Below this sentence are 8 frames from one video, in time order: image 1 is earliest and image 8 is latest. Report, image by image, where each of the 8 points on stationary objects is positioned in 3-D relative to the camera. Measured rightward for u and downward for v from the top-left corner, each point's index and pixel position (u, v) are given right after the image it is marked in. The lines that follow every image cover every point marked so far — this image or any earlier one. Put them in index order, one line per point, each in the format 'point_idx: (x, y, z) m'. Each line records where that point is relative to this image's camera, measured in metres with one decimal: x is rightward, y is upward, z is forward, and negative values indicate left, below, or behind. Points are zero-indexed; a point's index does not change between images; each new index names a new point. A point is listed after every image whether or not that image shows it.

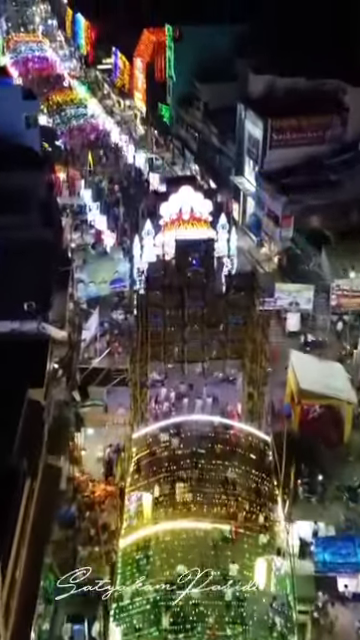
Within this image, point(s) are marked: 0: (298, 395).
0: (+2.2, -1.4, +15.6) m
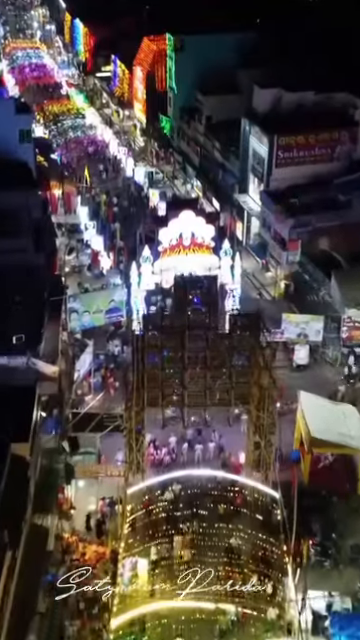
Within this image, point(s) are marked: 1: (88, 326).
0: (+2.2, -2.1, +14.3) m
1: (-2.1, -0.1, +18.8) m
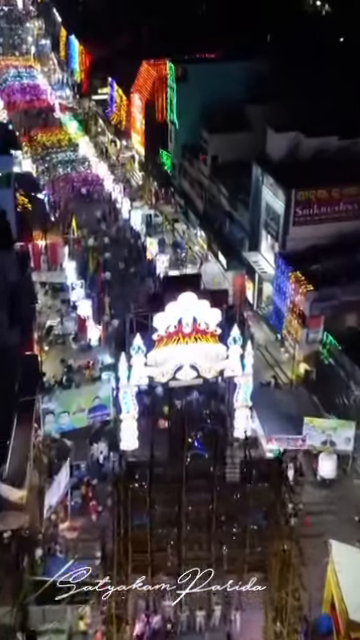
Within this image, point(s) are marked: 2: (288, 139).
0: (+2.2, -4.0, +10.9) m
1: (-2.1, -2.0, +15.4) m
2: (+2.6, +4.3, +19.8) m
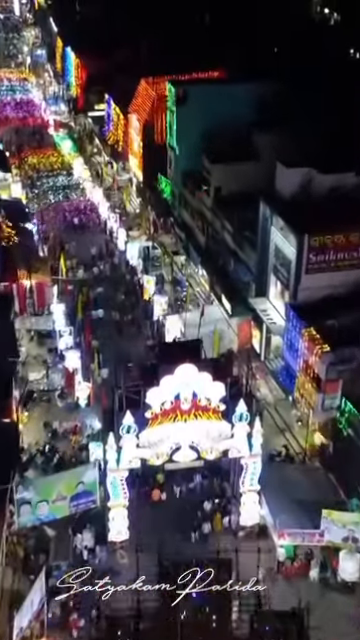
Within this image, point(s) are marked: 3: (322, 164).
0: (+2.1, -5.2, +8.8) m
1: (-2.1, -3.2, +13.3) m
2: (+2.5, +3.1, +17.7) m
3: (+3.1, +3.4, +18.3) m
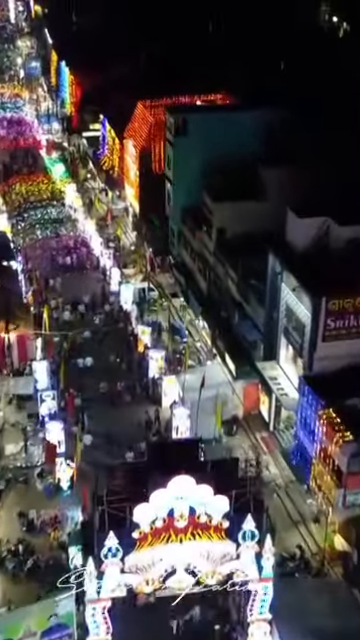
0: (+2.0, -6.5, +6.4) m
1: (-2.2, -4.5, +11.0) m
2: (+2.5, +1.8, +15.4) m
3: (+3.1, +2.1, +16.0) m
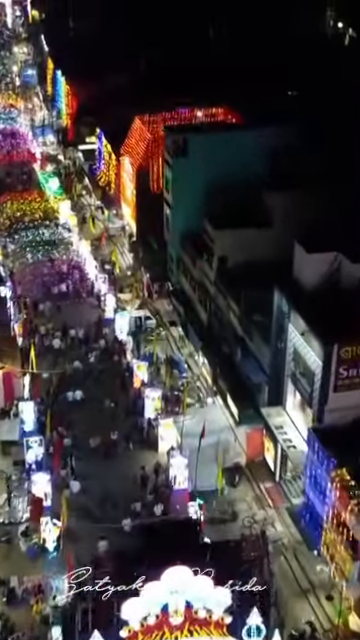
0: (+1.9, -7.2, +5.0) m
1: (-2.3, -5.2, +9.6) m
2: (+2.4, +1.0, +14.0) m
3: (+3.0, +1.3, +14.6) m
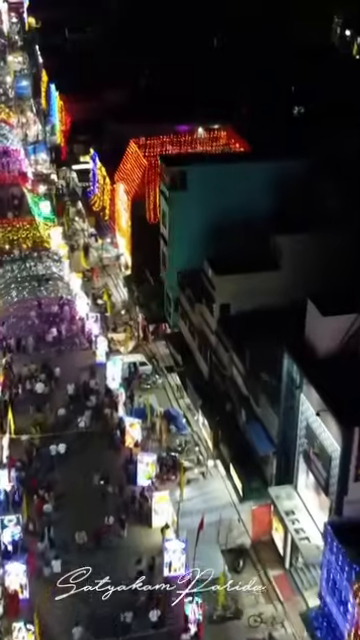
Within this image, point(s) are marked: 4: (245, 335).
0: (+1.8, -8.2, +3.1) m
1: (-2.4, -6.3, +7.6) m
2: (+2.4, 0.0, +12.0) m
3: (+3.0, +0.3, +12.7) m
4: (+1.2, -0.4, +15.5) m
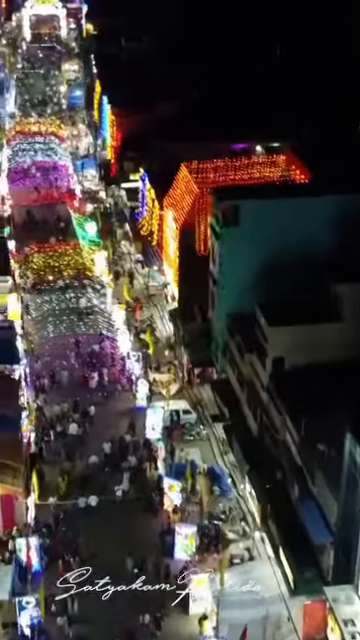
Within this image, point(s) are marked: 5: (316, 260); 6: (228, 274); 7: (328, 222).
0: (+1.6, -9.1, +1.2) m
1: (-2.3, -7.1, +6.0) m
2: (+2.9, -1.0, +10.1) m
3: (+3.6, -0.7, +10.7) m
4: (+2.0, -1.4, +13.6) m
5: (+2.6, +1.1, +15.6) m
6: (+0.9, +0.8, +15.7) m
7: (+2.8, +1.9, +15.4) m
